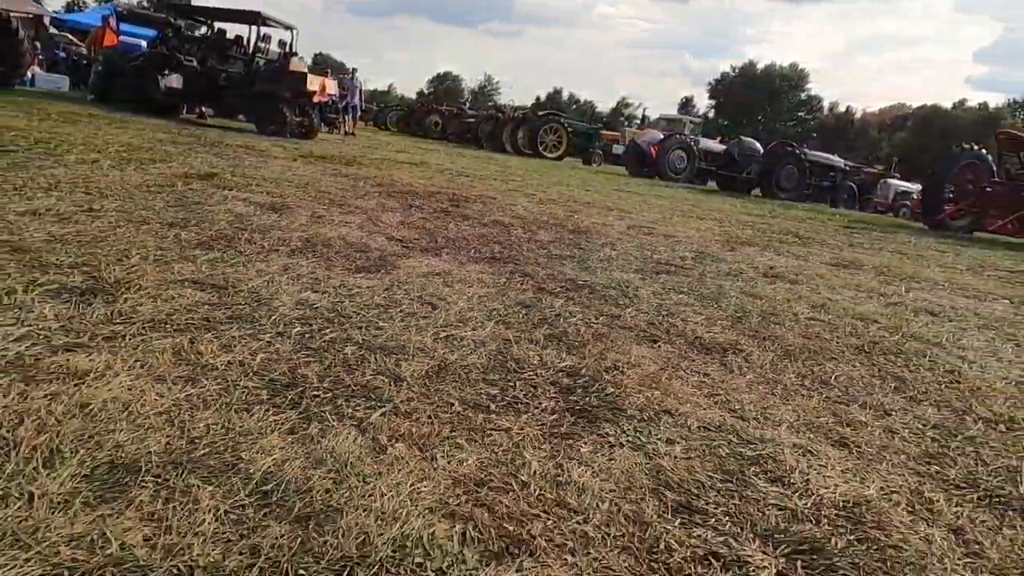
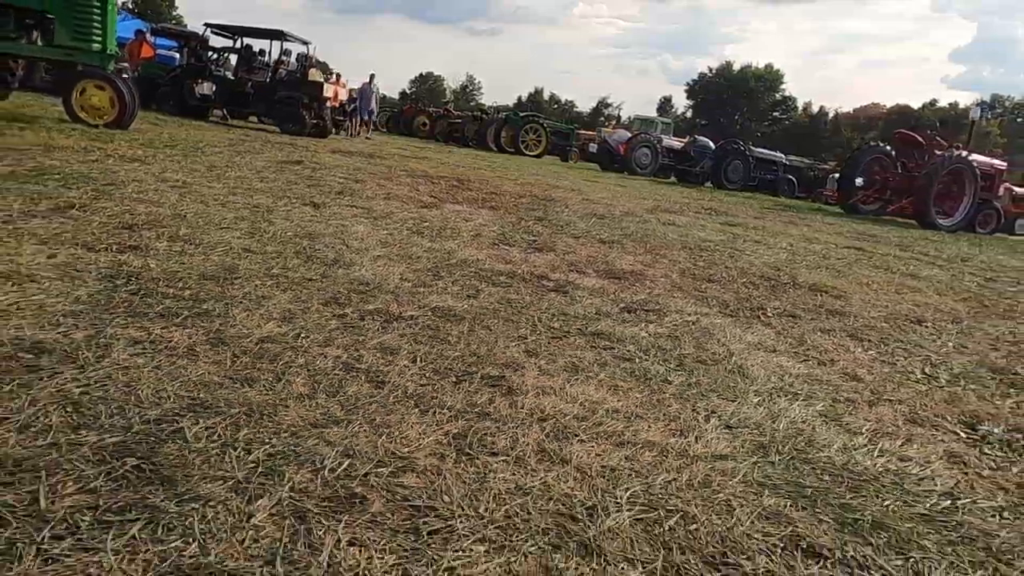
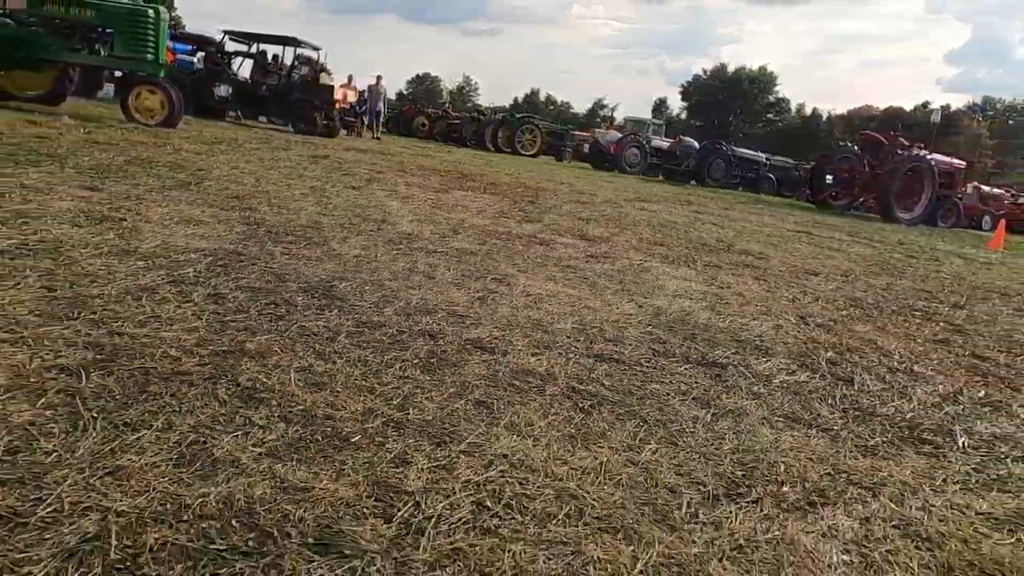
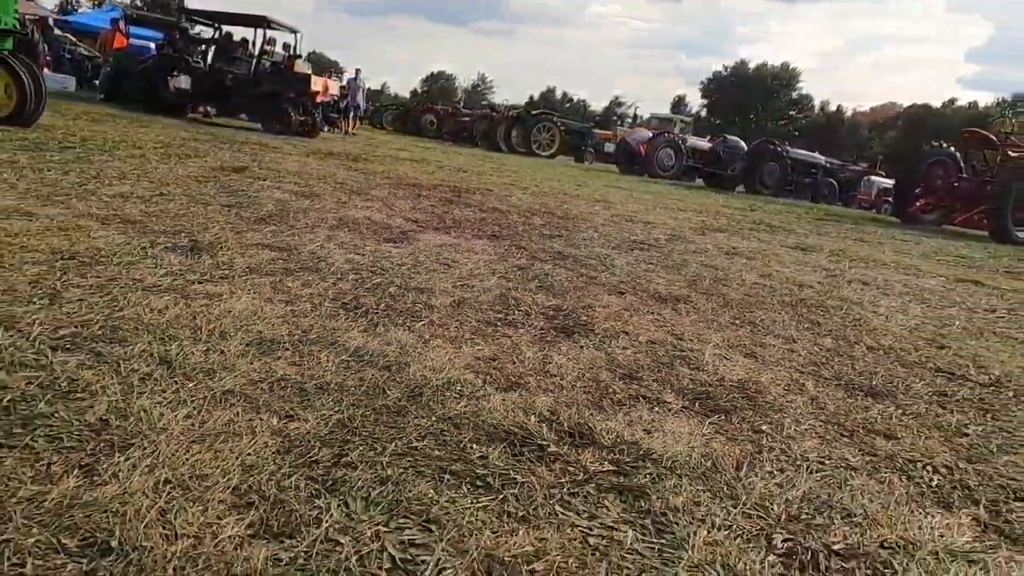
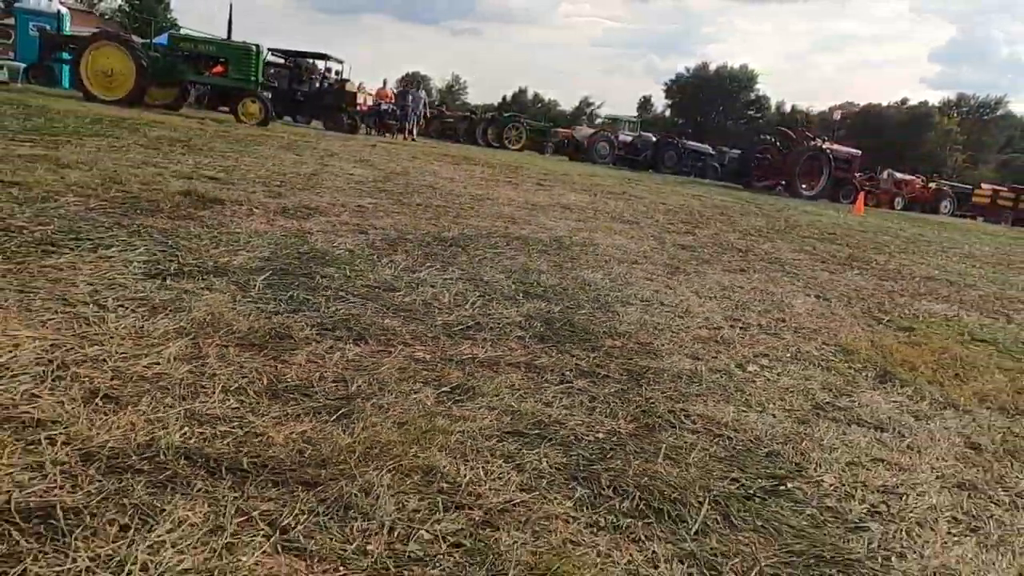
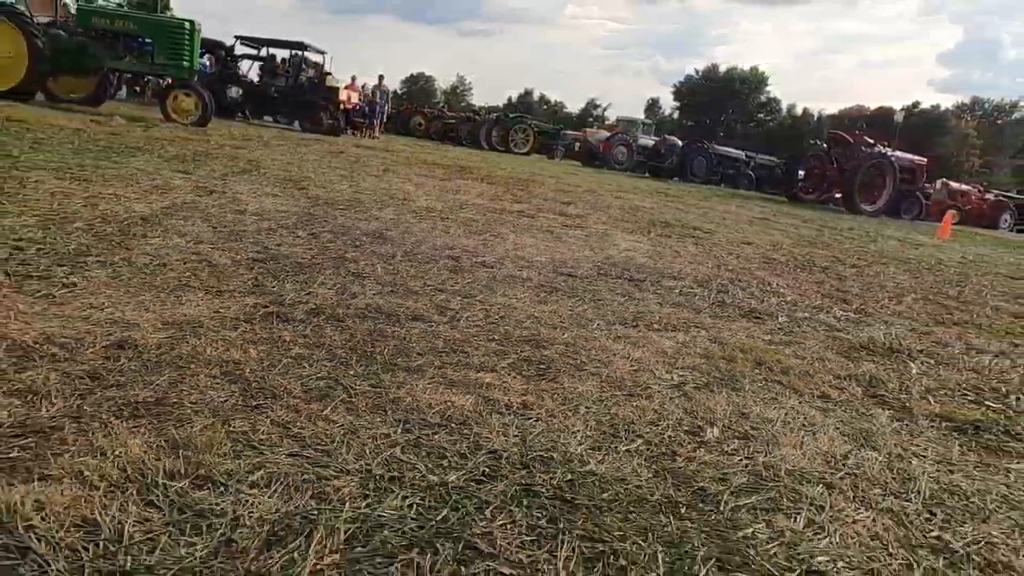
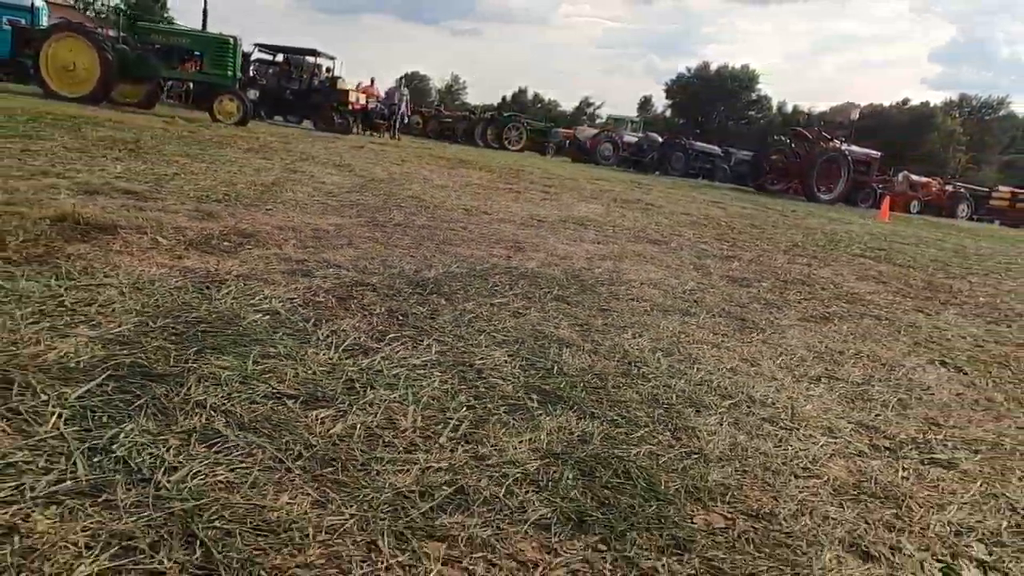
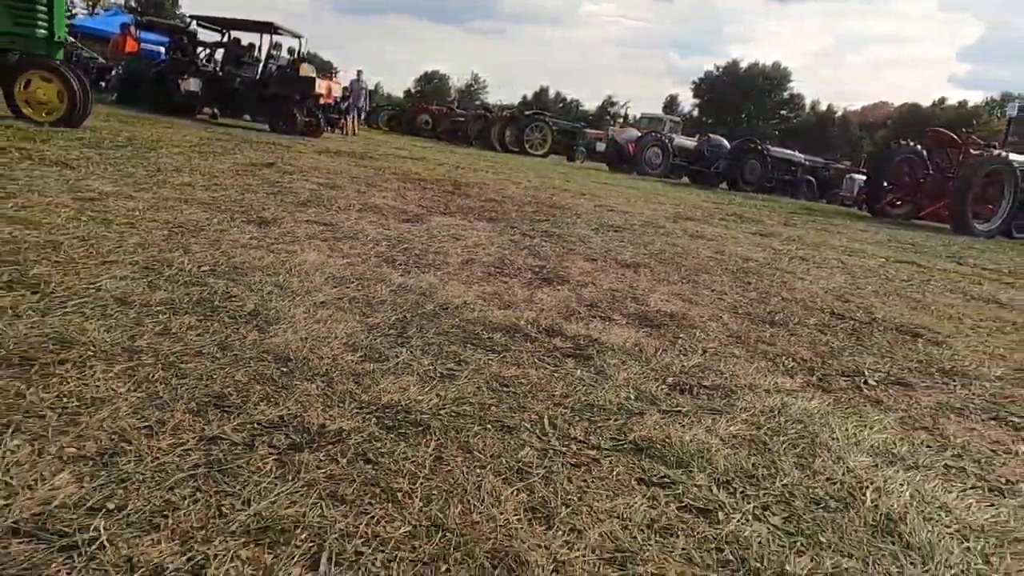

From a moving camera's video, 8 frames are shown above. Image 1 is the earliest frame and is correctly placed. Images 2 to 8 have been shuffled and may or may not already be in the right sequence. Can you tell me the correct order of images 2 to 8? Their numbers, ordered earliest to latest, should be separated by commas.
4, 8, 2, 3, 6, 7, 5
